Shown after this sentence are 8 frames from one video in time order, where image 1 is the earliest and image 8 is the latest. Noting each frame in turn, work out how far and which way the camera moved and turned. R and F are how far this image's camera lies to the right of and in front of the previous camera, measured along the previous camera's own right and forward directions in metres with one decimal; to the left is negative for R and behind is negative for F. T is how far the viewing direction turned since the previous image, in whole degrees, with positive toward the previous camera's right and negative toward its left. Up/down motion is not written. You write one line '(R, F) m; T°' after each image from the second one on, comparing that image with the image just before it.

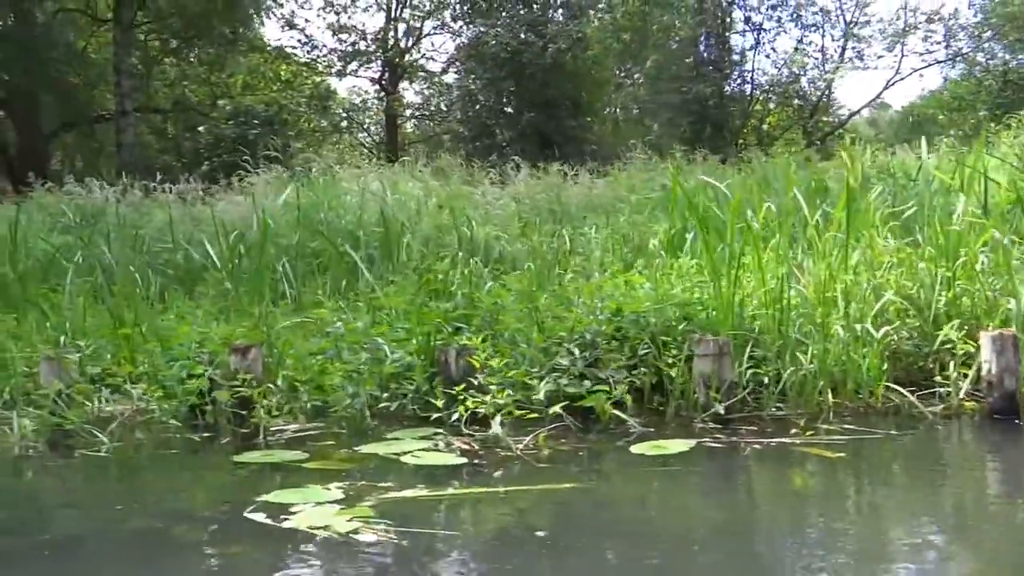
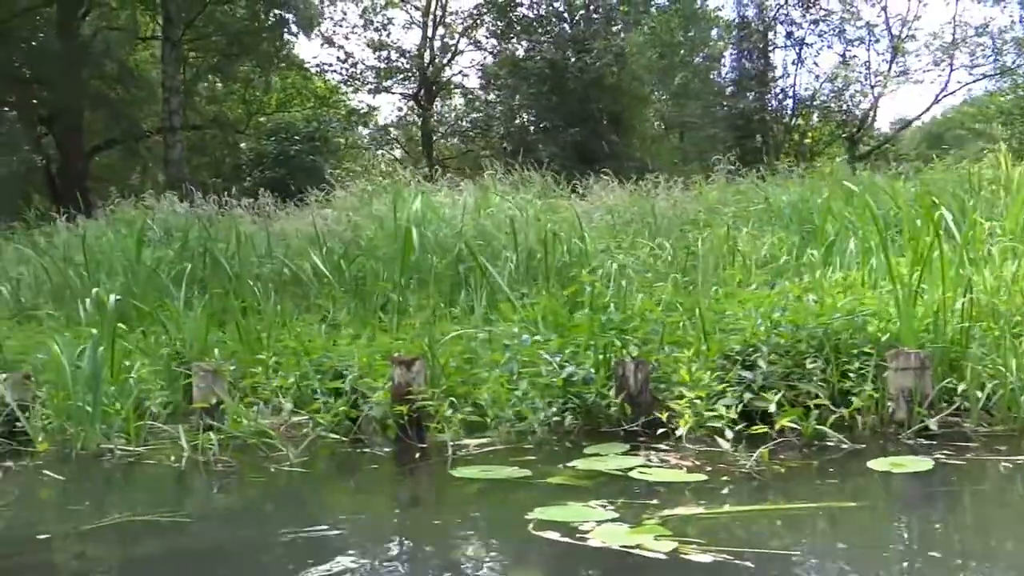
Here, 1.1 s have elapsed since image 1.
(-0.6, +0.1) m; -1°
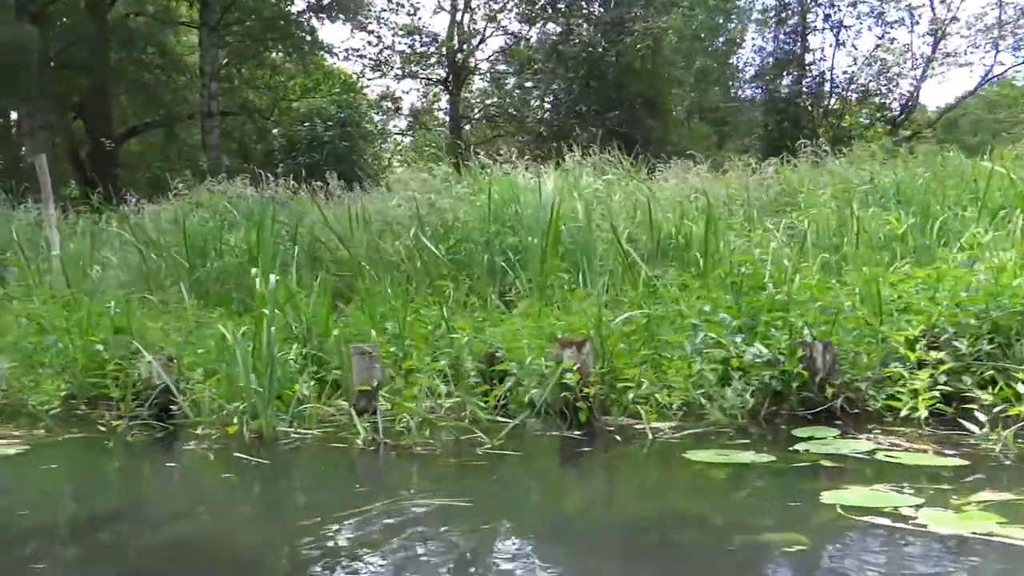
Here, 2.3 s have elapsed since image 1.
(-0.6, +0.1) m; -1°
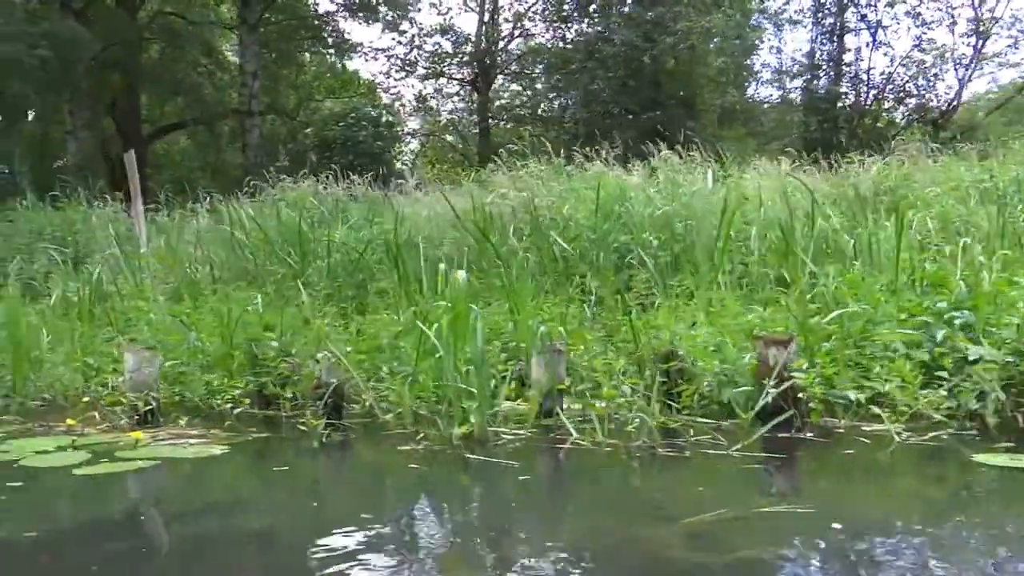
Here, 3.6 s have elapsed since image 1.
(-0.7, +0.1) m; 0°
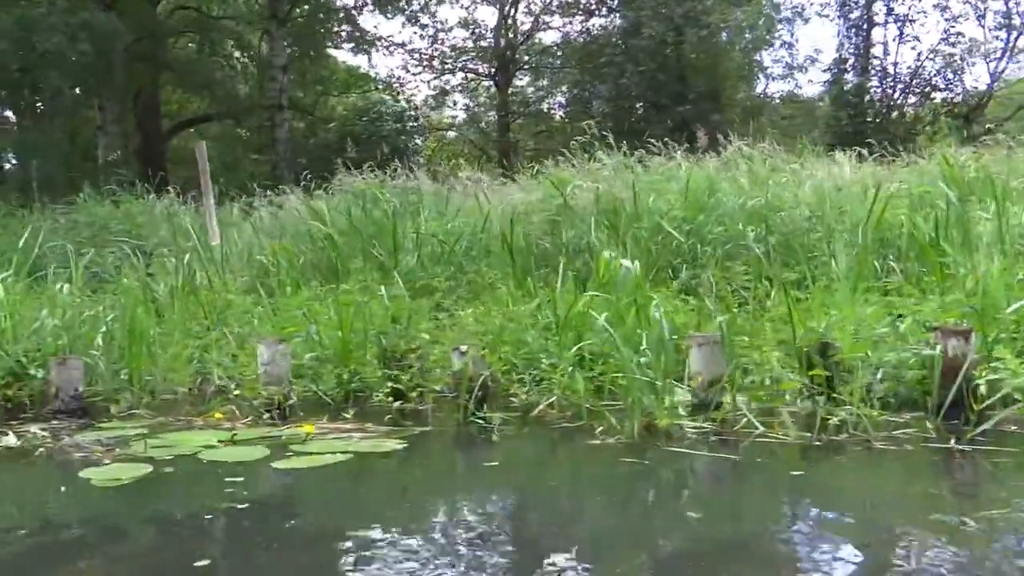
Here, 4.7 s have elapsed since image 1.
(-0.6, +0.1) m; 0°
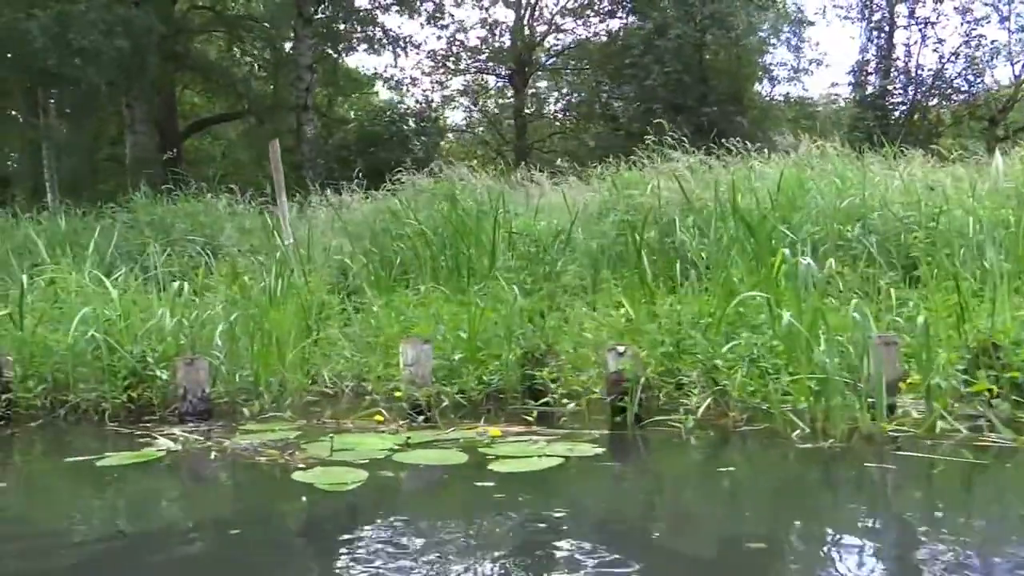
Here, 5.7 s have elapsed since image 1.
(-0.6, +0.1) m; 0°
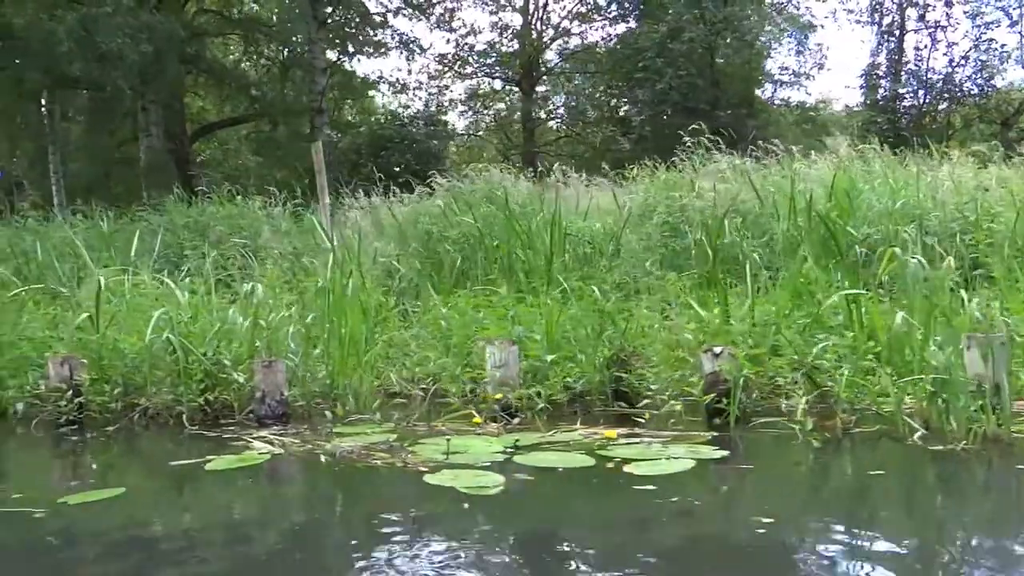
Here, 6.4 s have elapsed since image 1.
(-0.3, +0.1) m; 0°
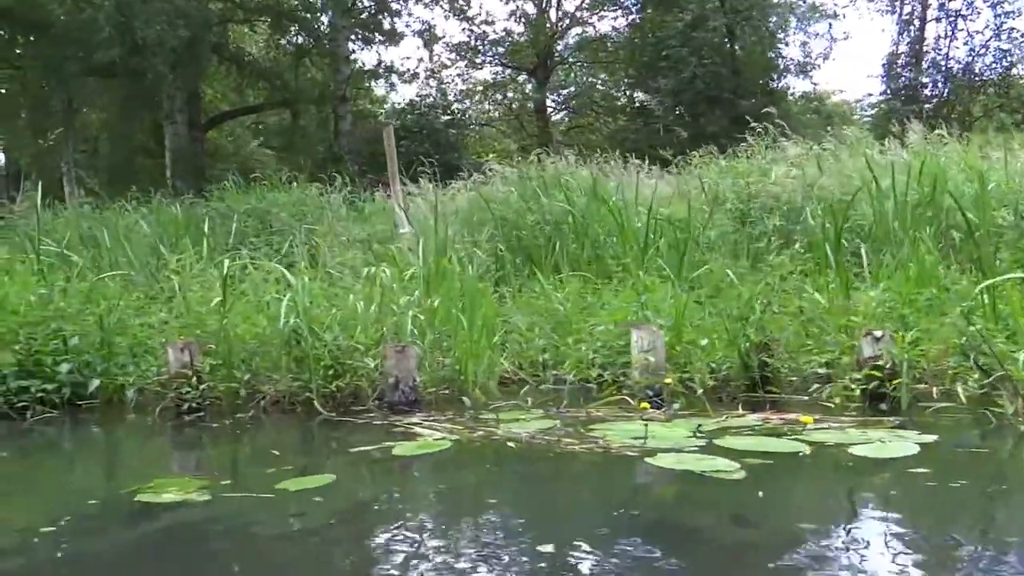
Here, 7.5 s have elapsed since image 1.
(-0.6, +0.1) m; 0°
